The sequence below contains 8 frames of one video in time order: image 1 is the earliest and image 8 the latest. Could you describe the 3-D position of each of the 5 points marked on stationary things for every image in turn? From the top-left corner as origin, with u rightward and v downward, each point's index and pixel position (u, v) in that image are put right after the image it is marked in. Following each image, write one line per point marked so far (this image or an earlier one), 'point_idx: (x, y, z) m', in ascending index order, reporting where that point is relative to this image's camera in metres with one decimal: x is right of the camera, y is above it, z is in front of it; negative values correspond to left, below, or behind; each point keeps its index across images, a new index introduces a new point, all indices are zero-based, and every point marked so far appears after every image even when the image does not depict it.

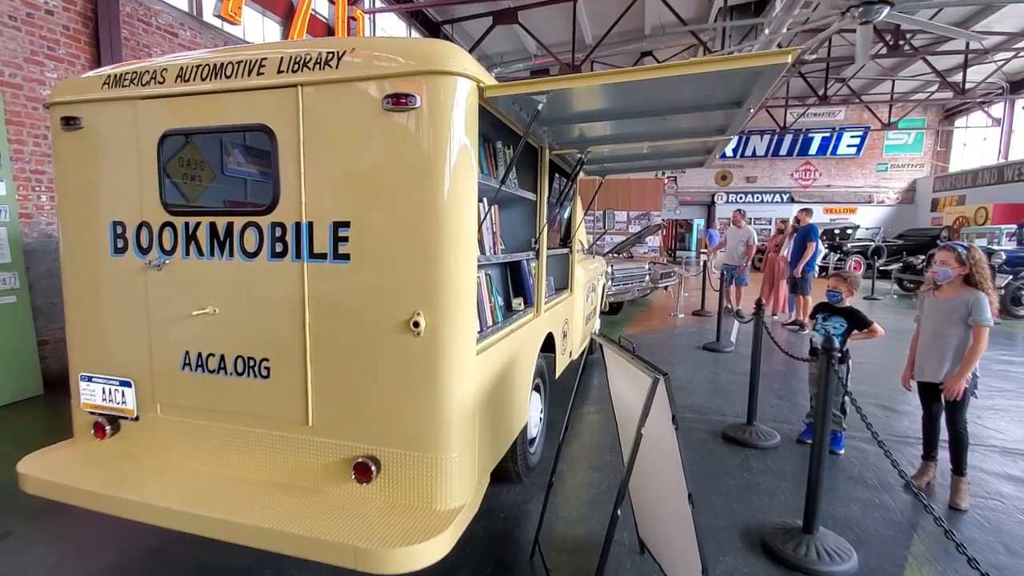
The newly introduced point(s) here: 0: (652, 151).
0: (+1.0, +1.0, +3.7) m
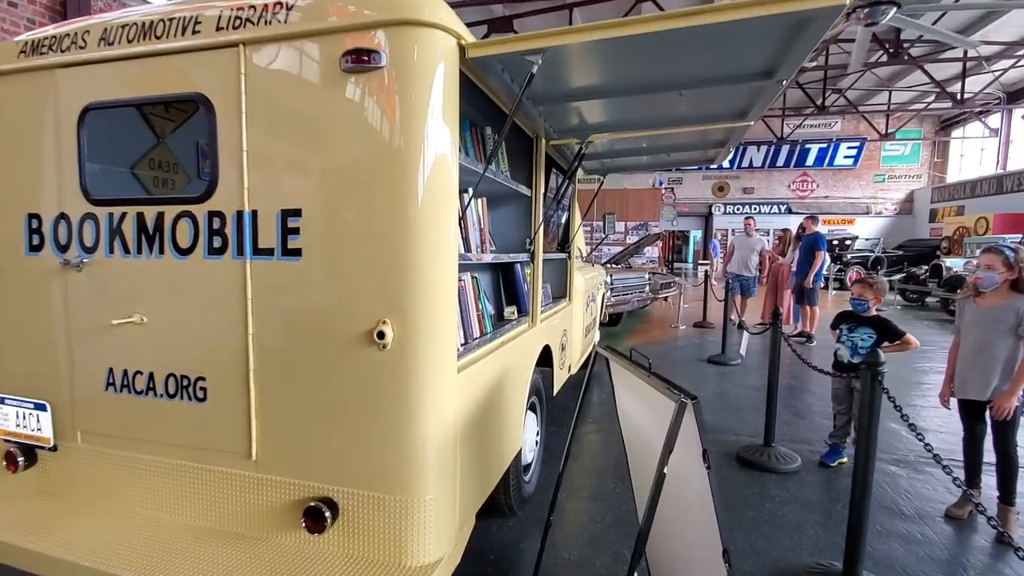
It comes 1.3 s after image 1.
0: (+0.9, +0.9, +3.4) m
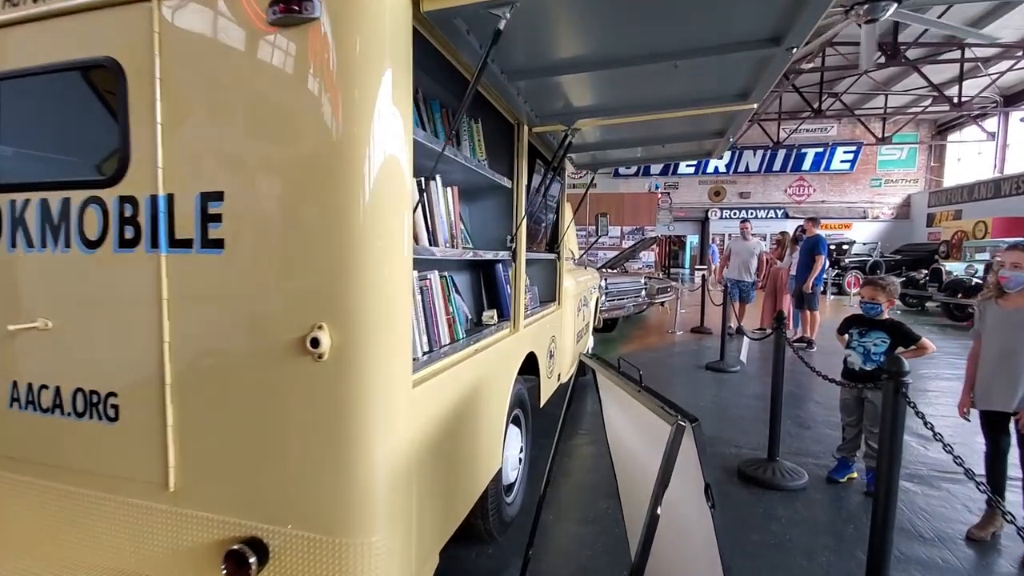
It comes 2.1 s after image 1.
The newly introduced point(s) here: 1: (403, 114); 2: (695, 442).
0: (+0.8, +0.9, +3.1) m
1: (-0.3, +0.5, +1.4) m
2: (+0.5, -0.4, +1.4) m
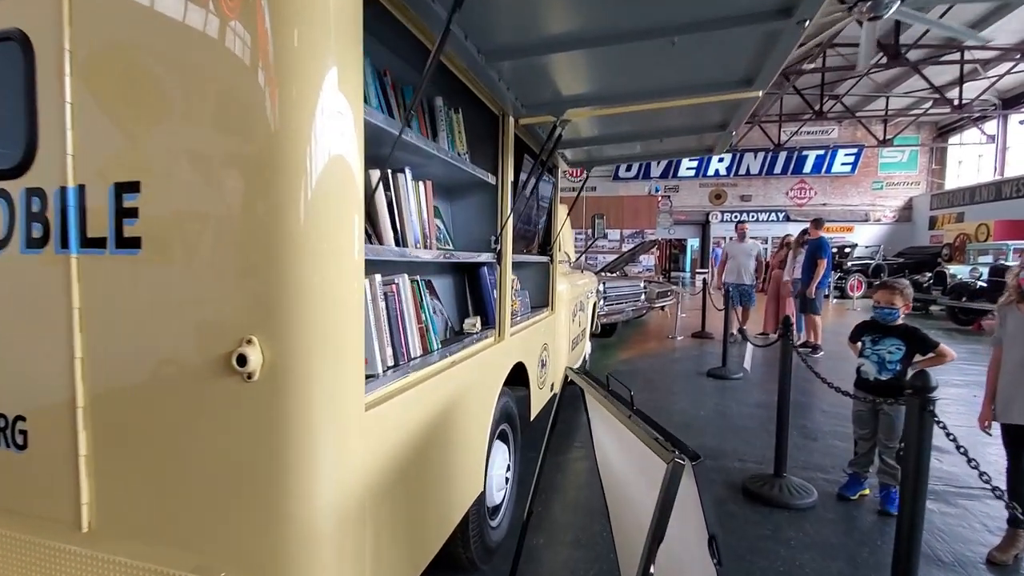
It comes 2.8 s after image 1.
0: (+0.8, +0.9, +2.9) m
1: (-0.4, +0.4, +1.2) m
2: (+0.4, -0.4, +1.1) m
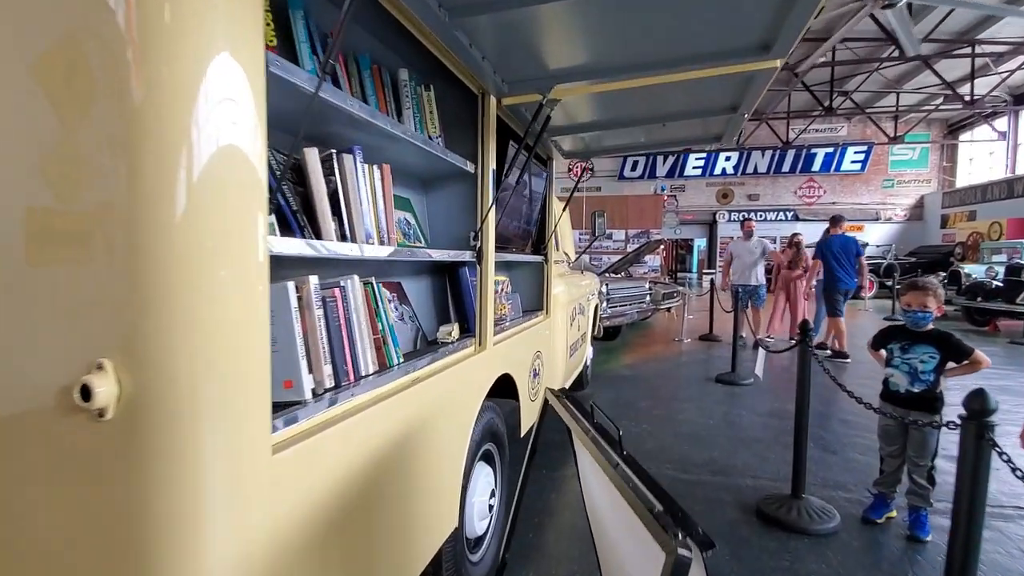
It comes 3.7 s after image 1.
0: (+0.7, +0.9, +2.7) m
1: (-0.4, +0.4, +0.9) m
2: (+0.3, -0.4, +0.9) m
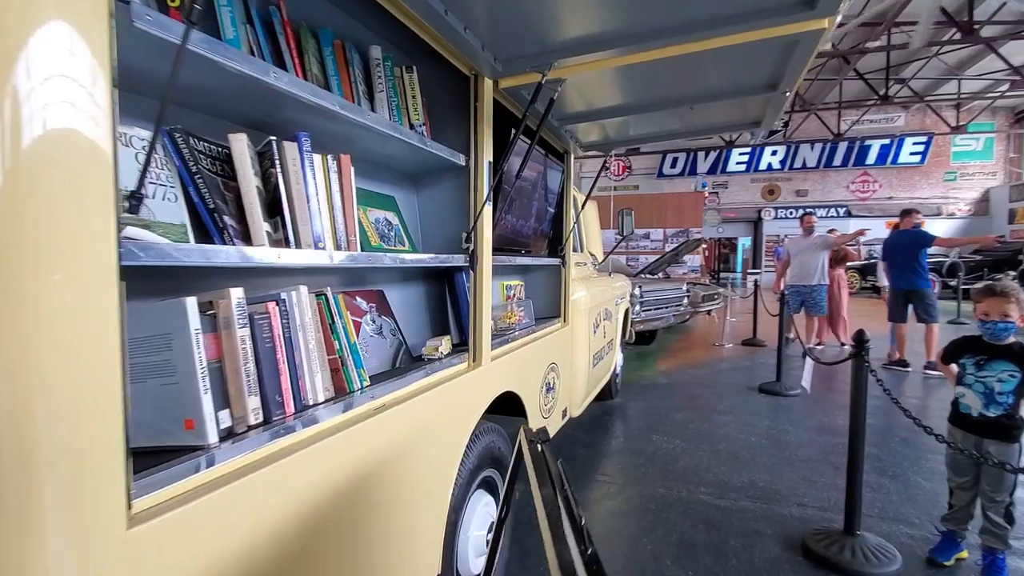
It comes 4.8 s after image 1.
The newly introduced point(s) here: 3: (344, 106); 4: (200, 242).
0: (+0.7, +0.8, +2.3) m
1: (-0.5, +0.4, +0.7) m
2: (+0.2, -0.4, +0.6) m
3: (-0.4, +0.4, +1.2) m
4: (-0.6, +0.1, +1.0) m
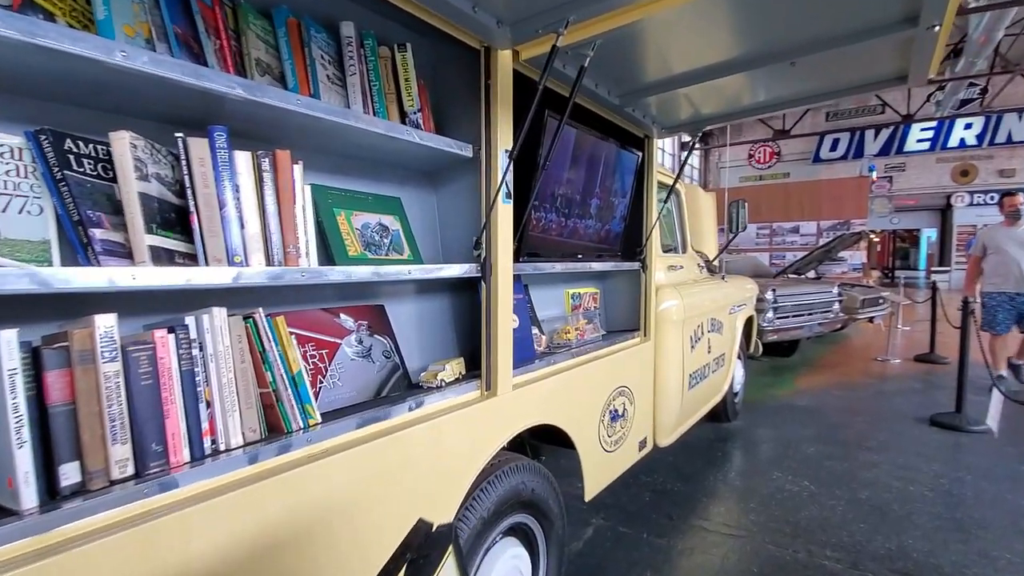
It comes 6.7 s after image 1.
0: (+0.9, +0.8, +1.8) m
1: (-0.7, +0.4, +0.6) m
2: (-0.1, -0.5, +0.2) m
3: (-0.5, +0.4, +1.0) m
4: (-0.7, 0.0, +0.9) m
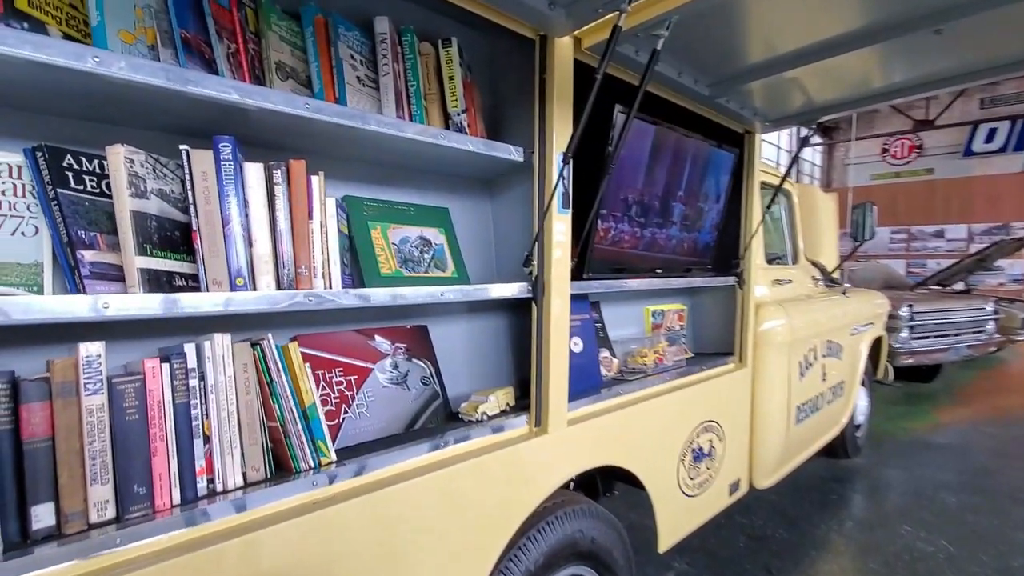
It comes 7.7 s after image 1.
0: (+1.1, +0.7, +1.4) m
1: (-0.8, +0.3, +0.5) m
2: (-0.2, -0.5, +0.1) m
3: (-0.4, +0.3, +0.9) m
4: (-0.7, 0.0, +0.8) m
